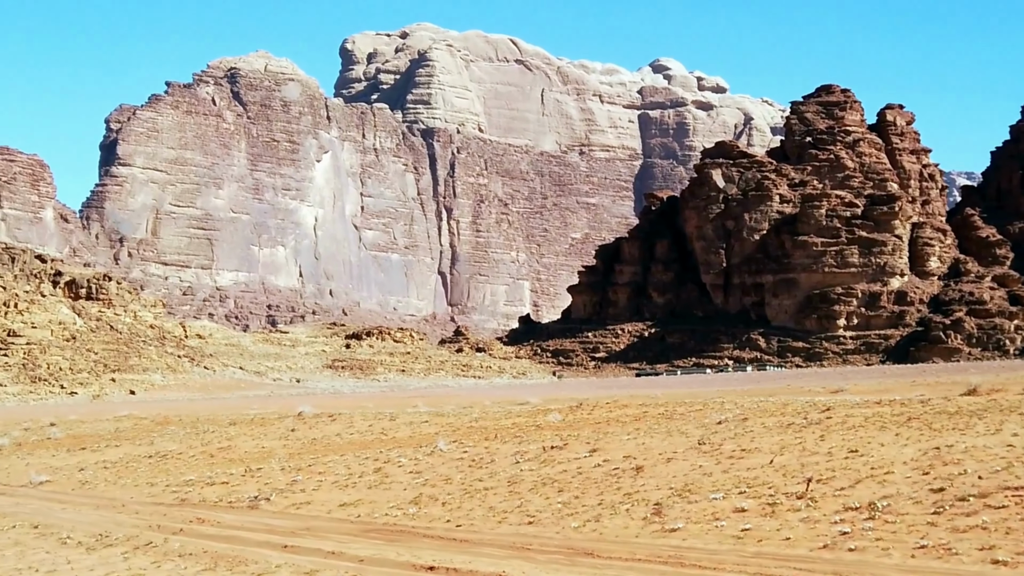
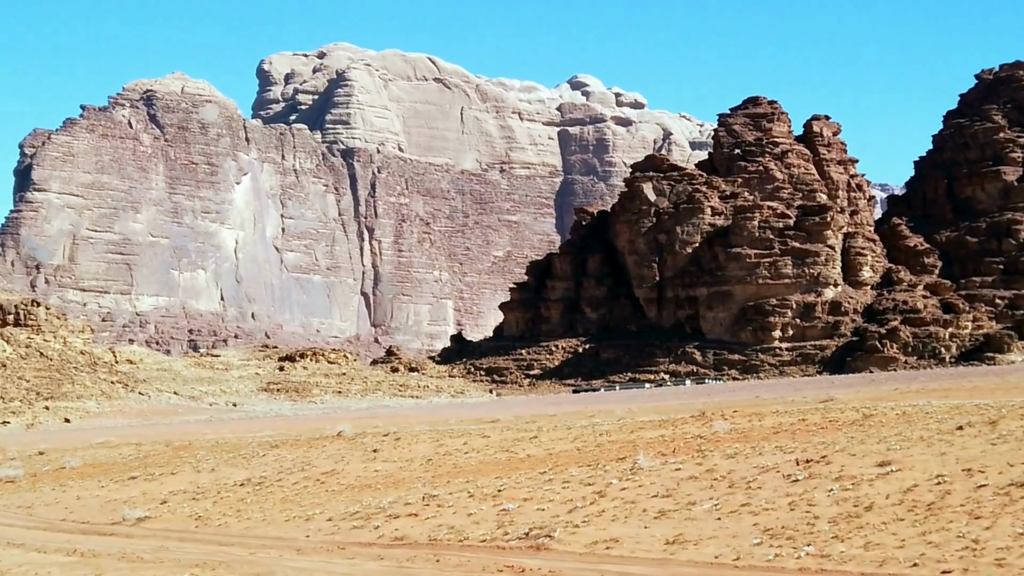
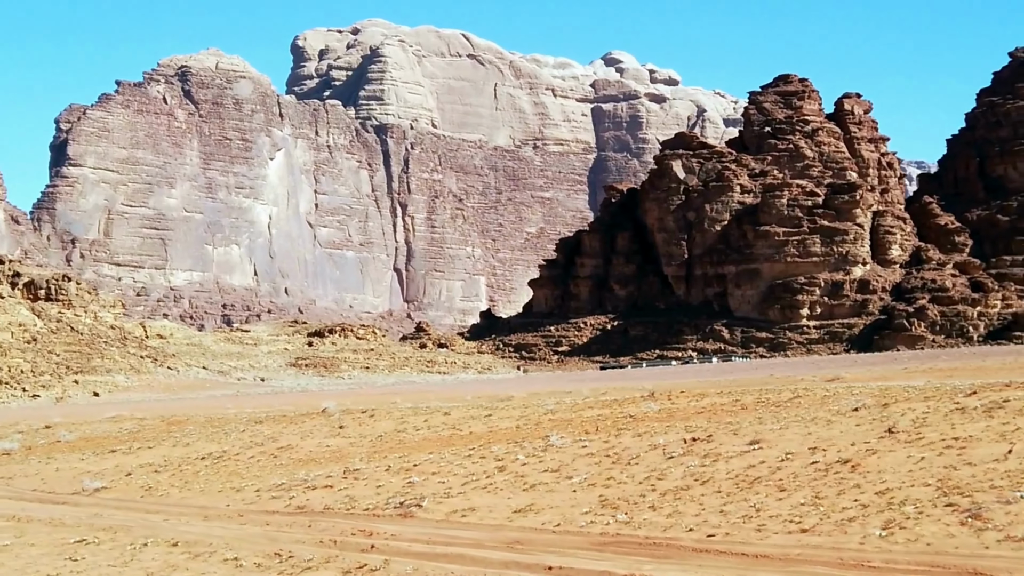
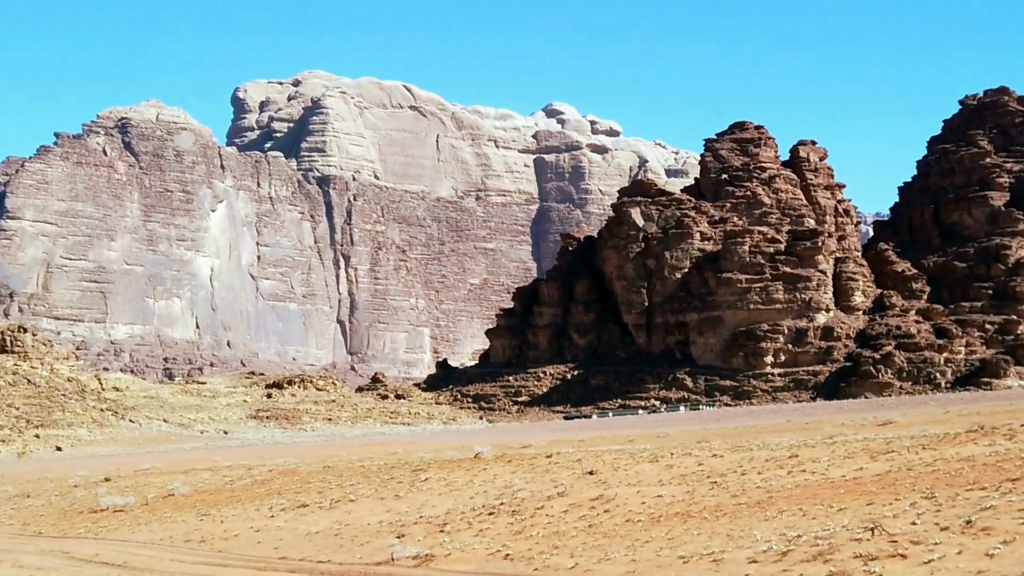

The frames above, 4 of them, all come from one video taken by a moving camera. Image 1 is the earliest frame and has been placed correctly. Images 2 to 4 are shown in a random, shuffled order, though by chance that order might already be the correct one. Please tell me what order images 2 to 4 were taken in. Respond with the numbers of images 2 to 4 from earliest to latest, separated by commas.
3, 2, 4
